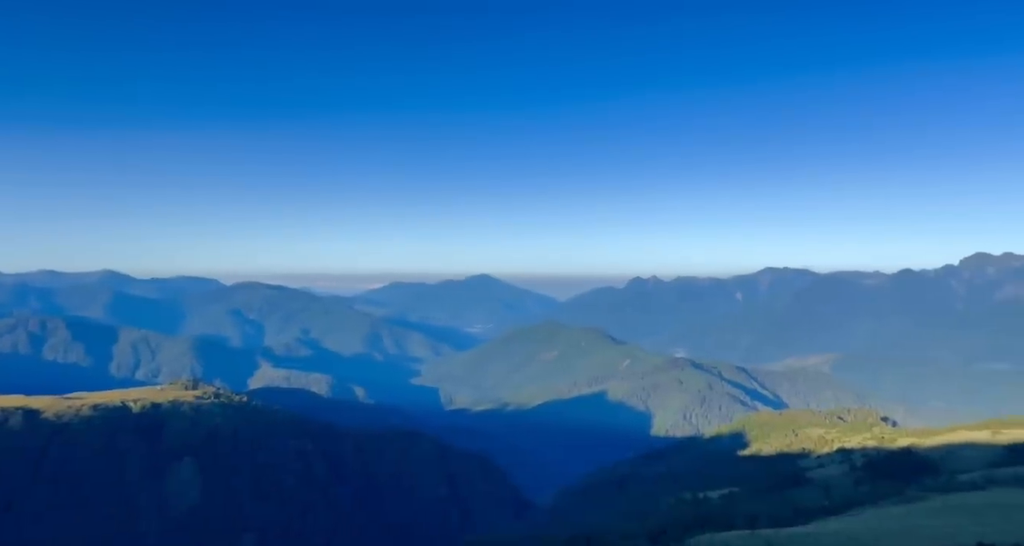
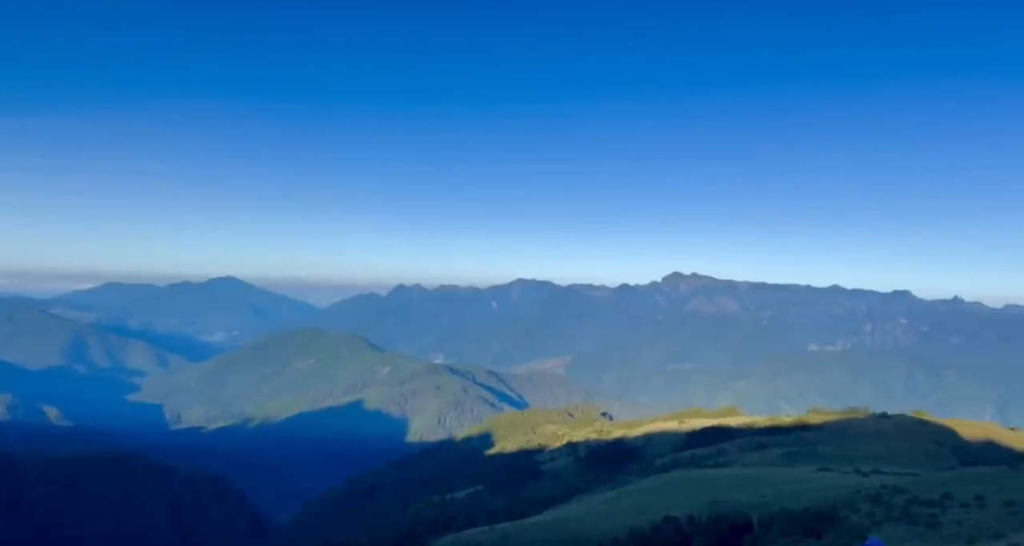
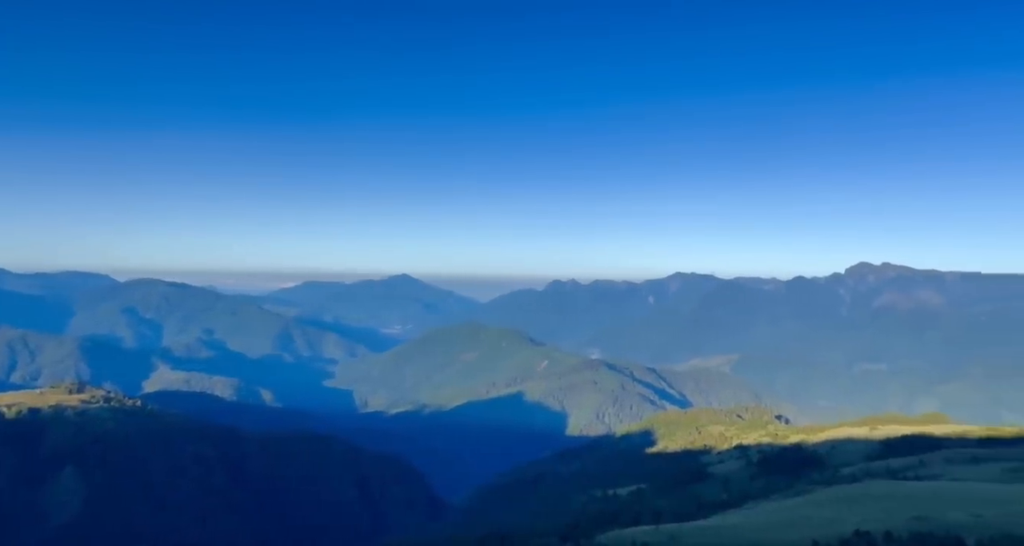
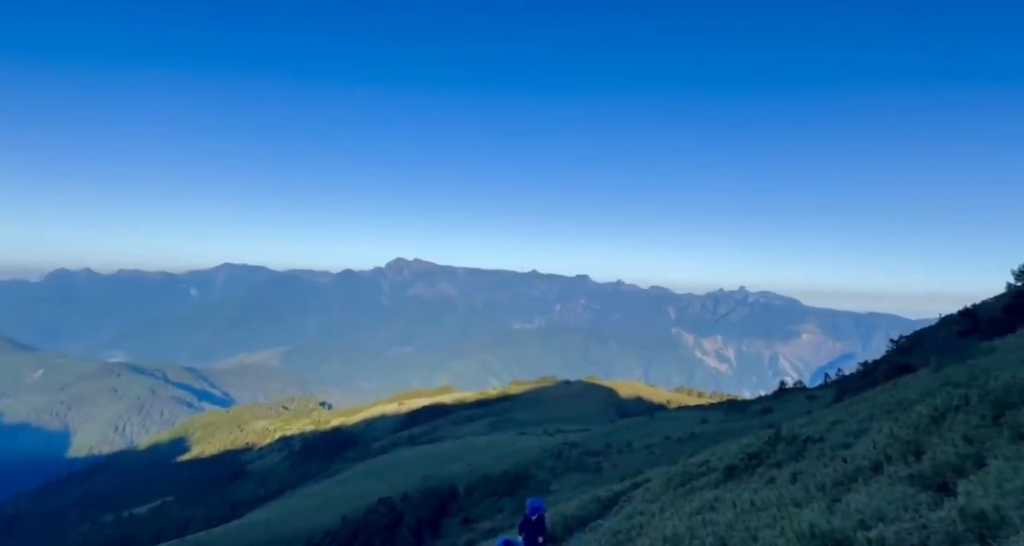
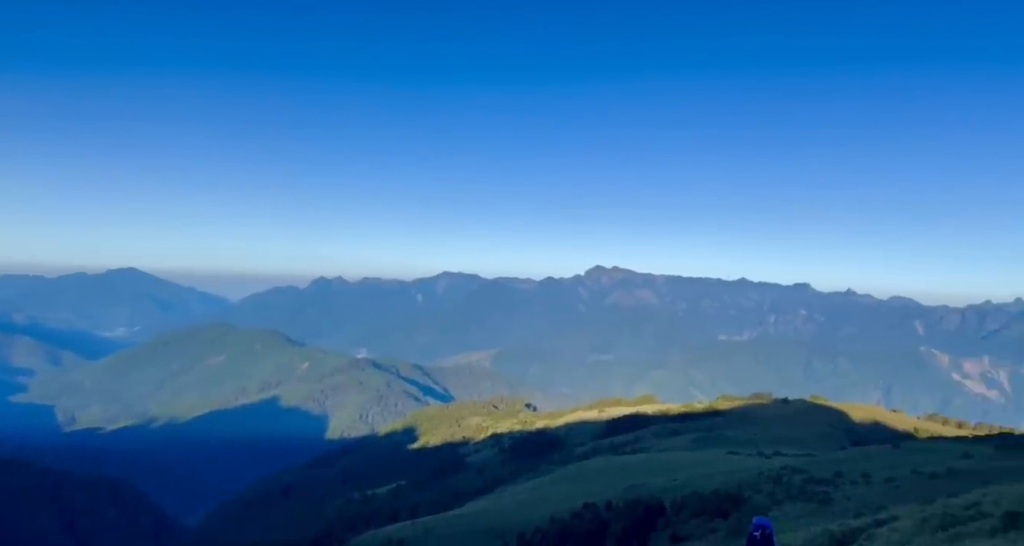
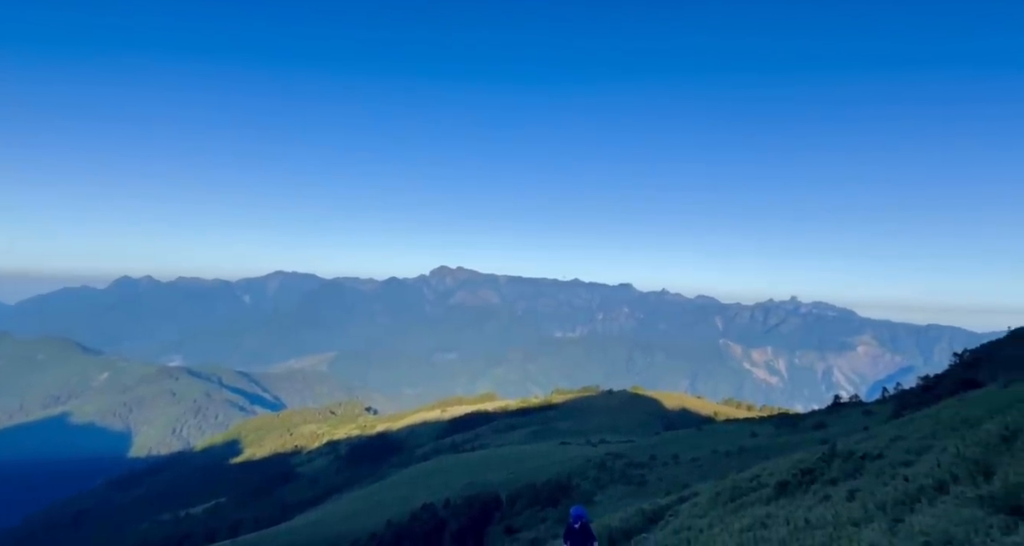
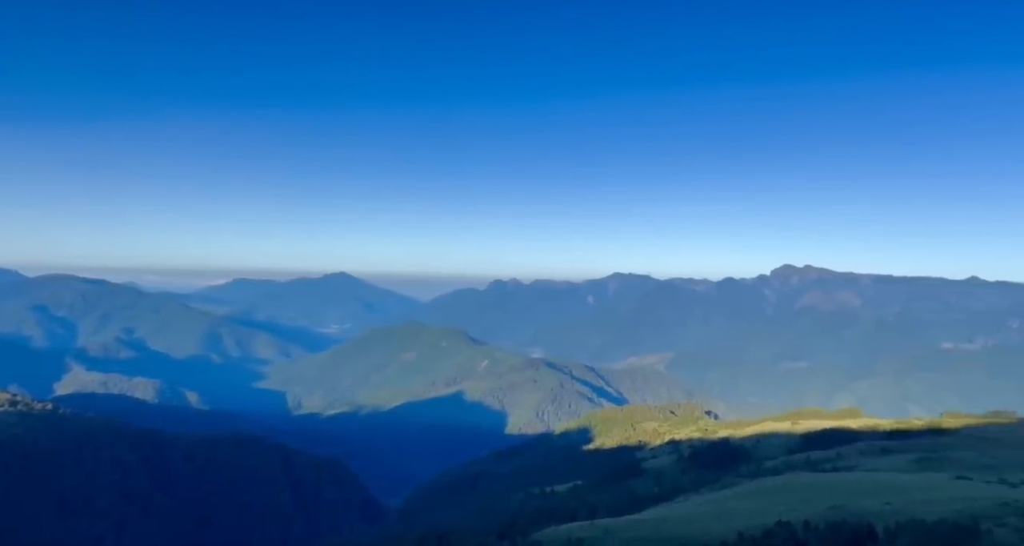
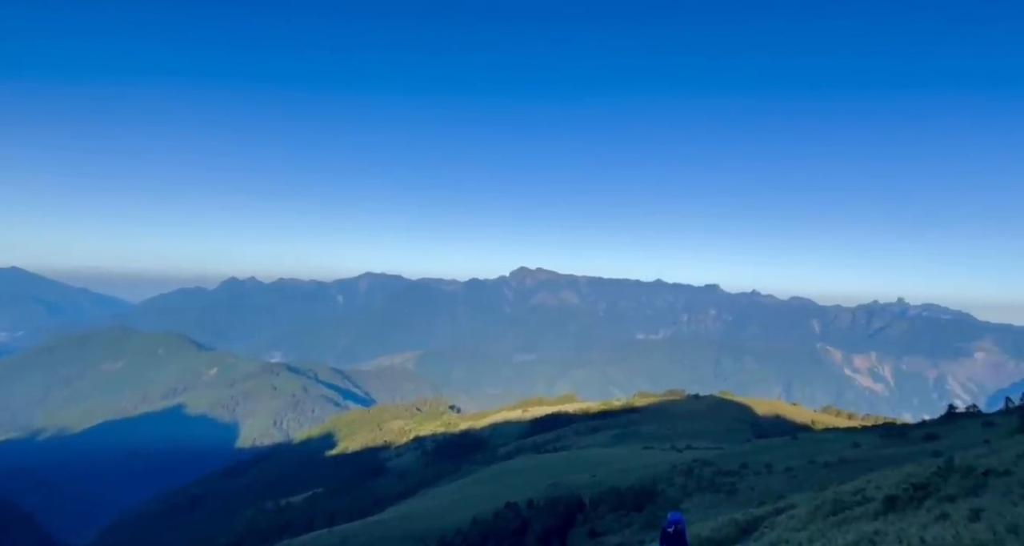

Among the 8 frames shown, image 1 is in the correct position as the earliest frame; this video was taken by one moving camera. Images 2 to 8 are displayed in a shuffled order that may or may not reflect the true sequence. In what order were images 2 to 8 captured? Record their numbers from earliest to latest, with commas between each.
3, 7, 2, 5, 8, 6, 4
